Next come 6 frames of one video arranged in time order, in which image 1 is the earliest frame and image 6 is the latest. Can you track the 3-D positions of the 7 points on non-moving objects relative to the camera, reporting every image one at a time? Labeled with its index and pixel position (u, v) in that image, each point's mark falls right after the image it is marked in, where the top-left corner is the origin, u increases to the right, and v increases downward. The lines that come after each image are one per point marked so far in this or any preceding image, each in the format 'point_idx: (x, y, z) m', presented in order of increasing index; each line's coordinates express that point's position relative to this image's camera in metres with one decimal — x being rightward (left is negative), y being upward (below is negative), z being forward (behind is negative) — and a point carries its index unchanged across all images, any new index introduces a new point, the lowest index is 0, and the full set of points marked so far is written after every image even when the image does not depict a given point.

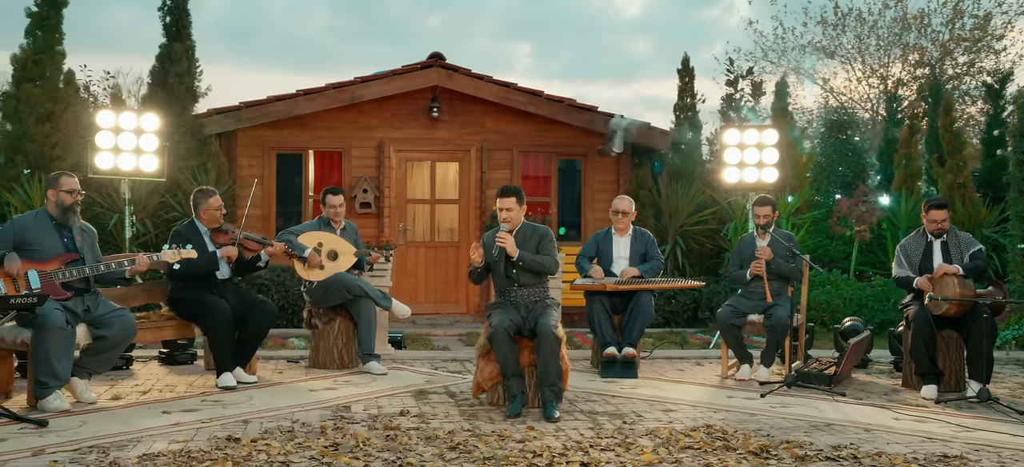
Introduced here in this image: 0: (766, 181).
0: (+3.0, +0.6, +11.6) m
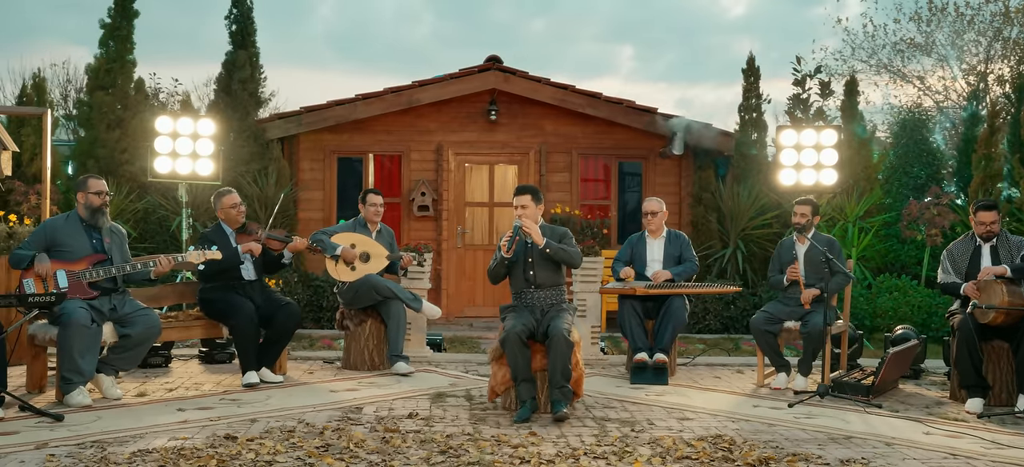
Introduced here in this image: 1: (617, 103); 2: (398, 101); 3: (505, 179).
0: (+3.6, +0.6, +11.2) m
1: (+1.5, +1.8, +13.6) m
2: (-1.6, +1.8, +13.5) m
3: (-0.1, +0.8, +14.1) m
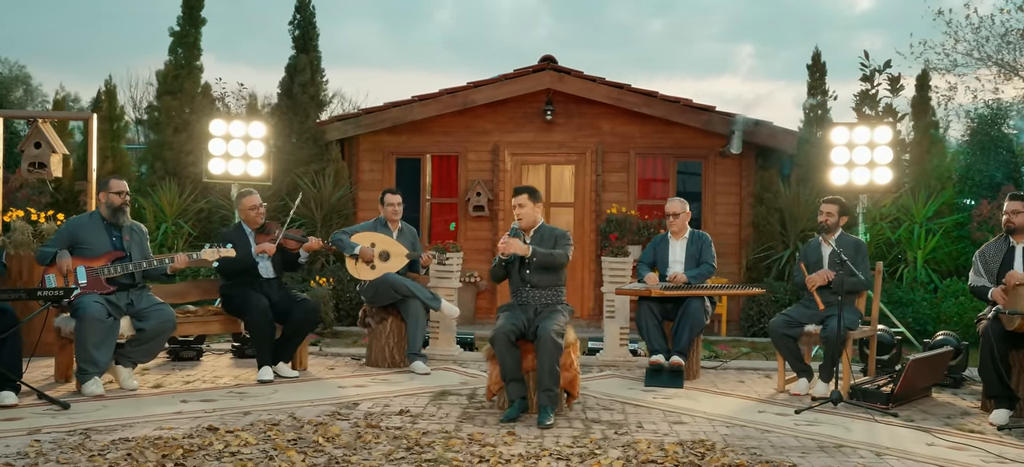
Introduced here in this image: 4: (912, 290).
0: (+4.0, +0.6, +10.8) m
1: (+2.2, +1.8, +13.4) m
2: (-0.8, +1.8, +13.6) m
3: (+0.7, +0.8, +14.0) m
4: (+4.8, -0.7, +11.7) m
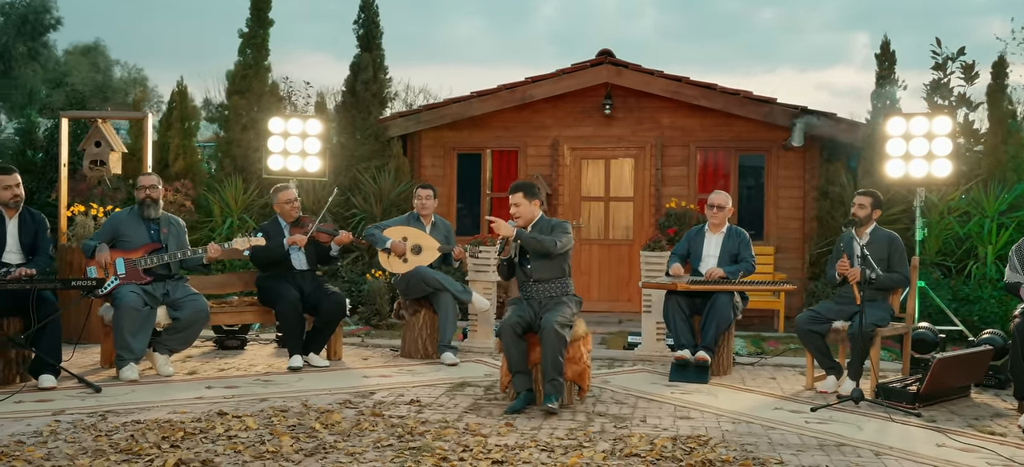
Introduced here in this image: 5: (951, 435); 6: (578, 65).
0: (+4.5, +0.6, +10.4) m
1: (+3.0, +1.9, +13.1) m
2: (0.0, +1.9, +13.7) m
3: (+1.6, +0.8, +14.0) m
4: (+5.4, -0.6, +11.2) m
5: (+2.7, -1.3, +6.1) m
6: (+0.9, +2.3, +13.5) m
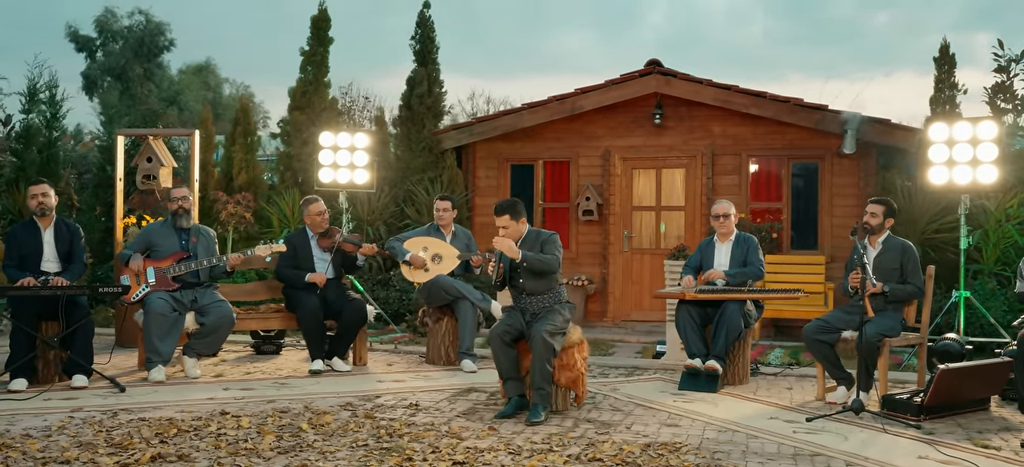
0: (+4.8, +0.5, +10.0) m
1: (+3.6, +1.8, +13.0) m
2: (+0.7, +1.8, +13.9) m
3: (+2.3, +0.7, +14.0) m
4: (+5.8, -0.7, +10.8) m
5: (+2.6, -1.3, +5.9) m
6: (+1.6, +2.2, +13.6) m
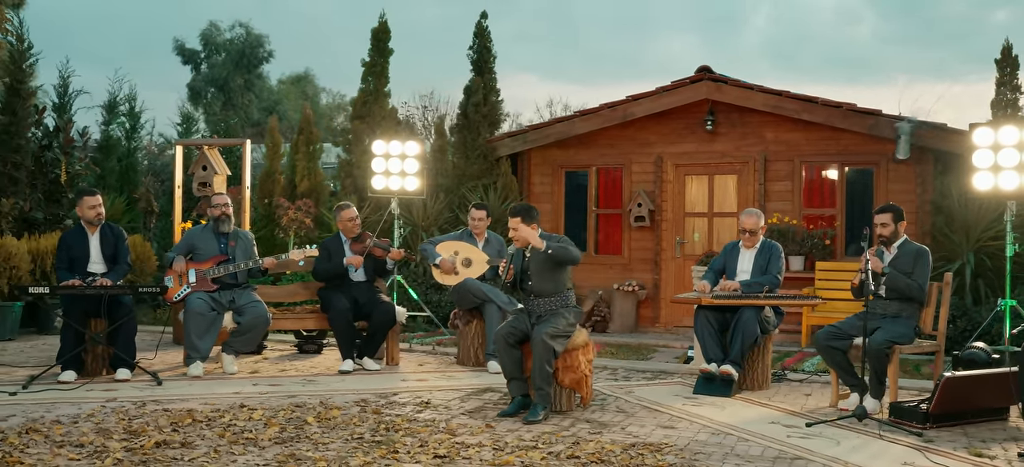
0: (+5.2, +0.5, +9.8) m
1: (+4.2, +1.7, +12.8) m
2: (+1.4, +1.7, +14.0) m
3: (+3.0, +0.6, +13.9) m
4: (+6.2, -0.8, +10.4) m
5: (+2.5, -1.3, +5.9) m
6: (+2.3, +2.1, +13.6) m
